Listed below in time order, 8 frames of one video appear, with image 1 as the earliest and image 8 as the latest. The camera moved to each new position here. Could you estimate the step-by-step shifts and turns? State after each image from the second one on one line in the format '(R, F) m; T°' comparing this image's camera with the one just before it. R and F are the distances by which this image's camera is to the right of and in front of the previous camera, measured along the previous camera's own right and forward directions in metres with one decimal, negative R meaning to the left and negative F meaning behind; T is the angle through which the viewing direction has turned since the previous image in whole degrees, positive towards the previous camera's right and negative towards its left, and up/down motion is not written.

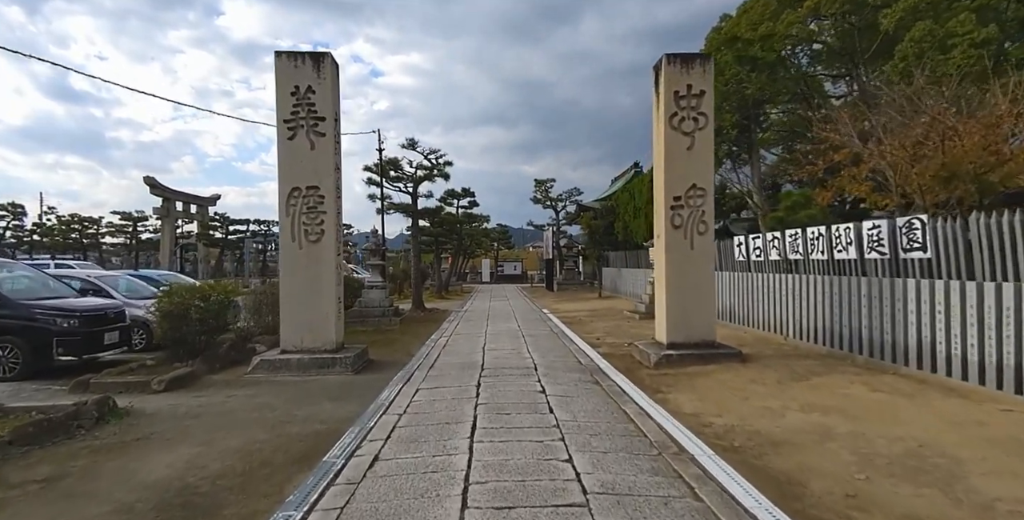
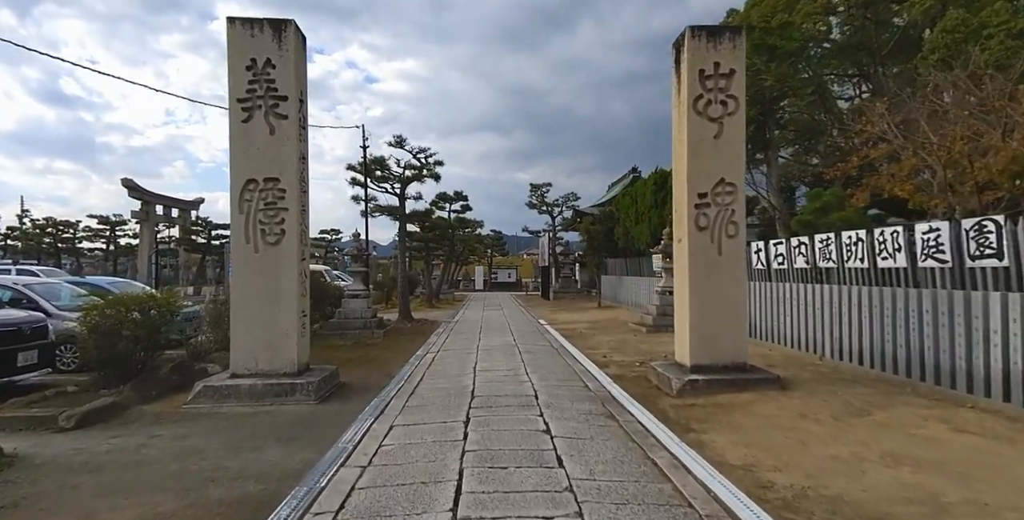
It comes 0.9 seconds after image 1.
(0.0, +1.0) m; +1°
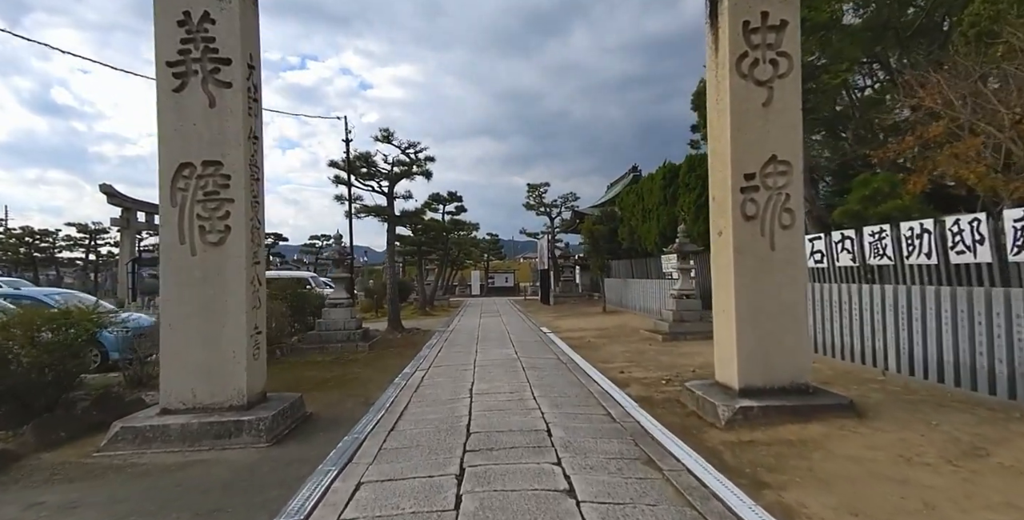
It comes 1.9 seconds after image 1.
(-0.1, +1.1) m; 0°
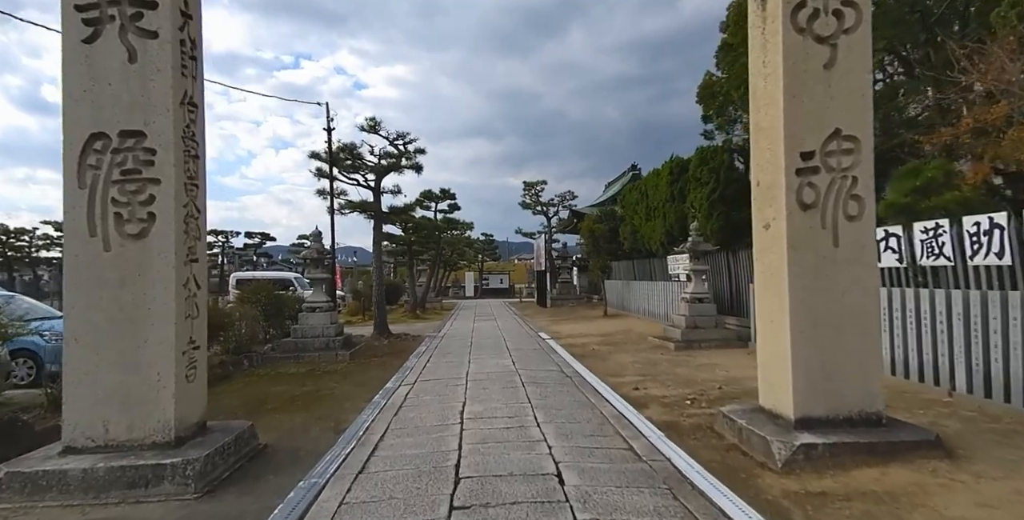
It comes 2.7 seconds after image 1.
(0.0, +0.9) m; +1°
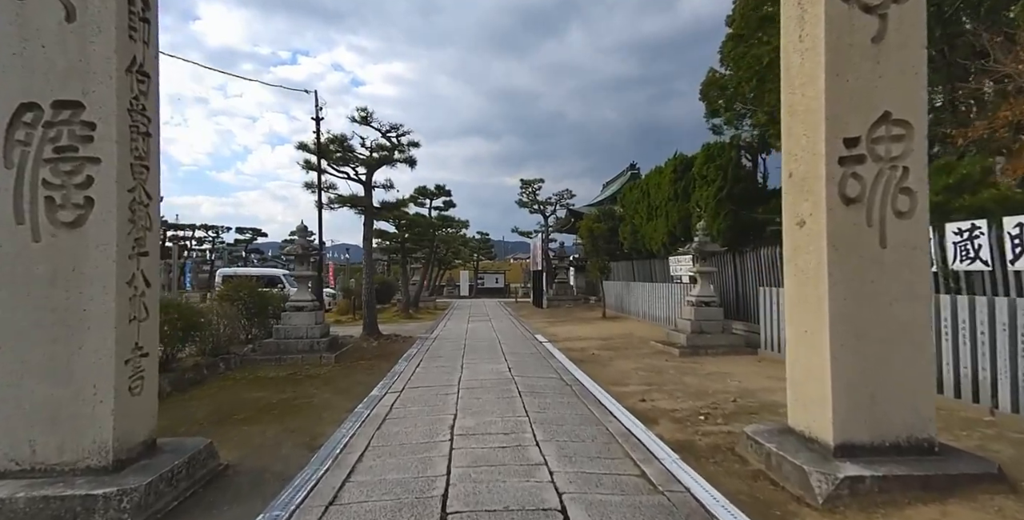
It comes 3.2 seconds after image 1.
(0.0, +0.5) m; +1°
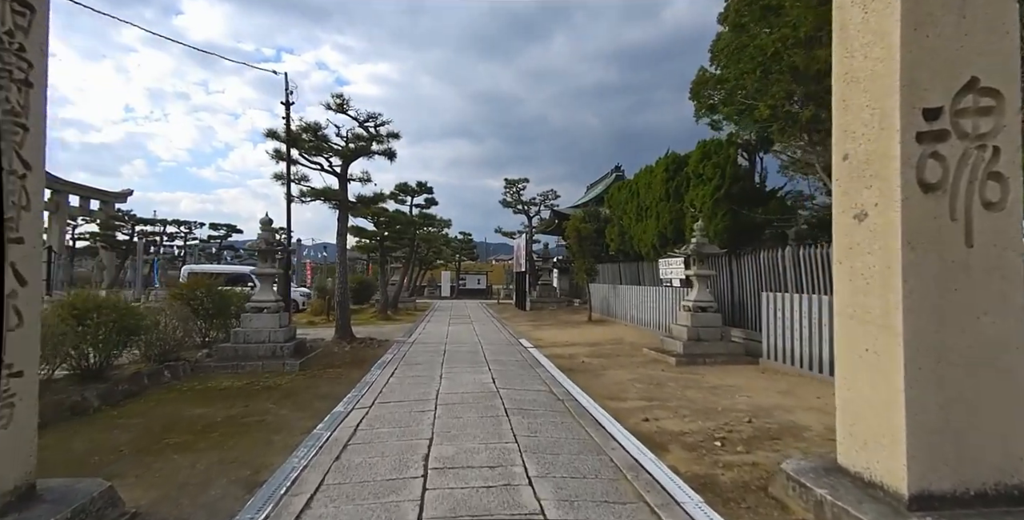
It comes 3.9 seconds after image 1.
(-0.1, +0.7) m; +2°
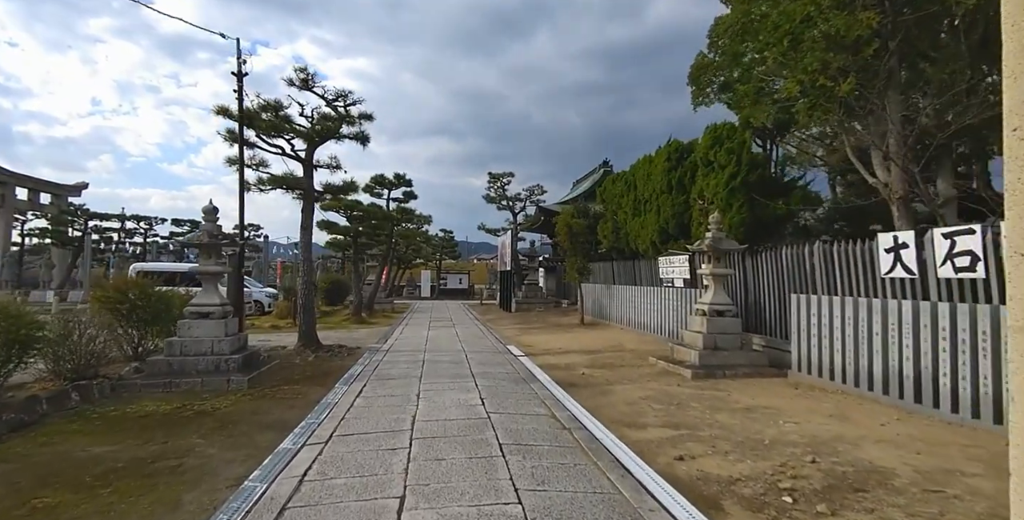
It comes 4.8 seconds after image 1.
(-0.1, +1.1) m; +2°
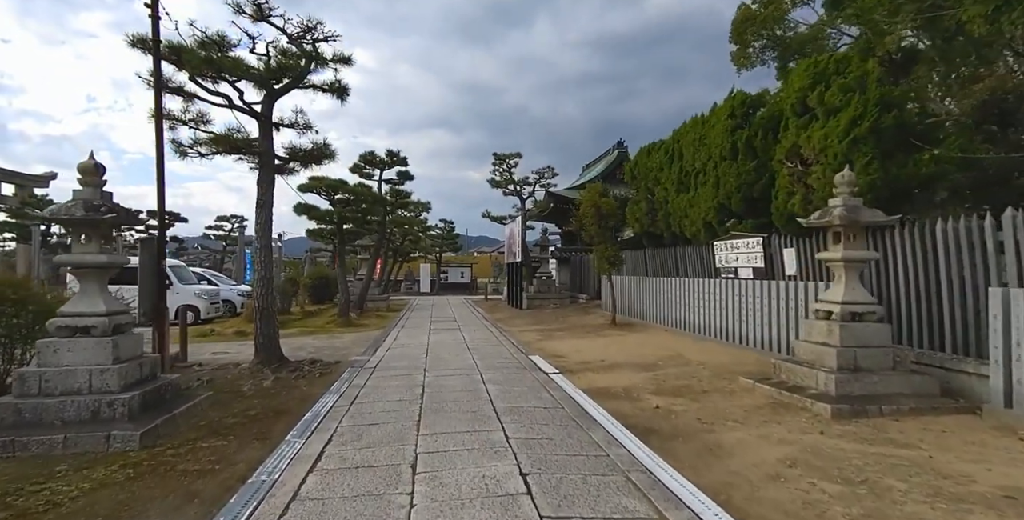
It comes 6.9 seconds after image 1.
(-0.4, +2.3) m; 0°
